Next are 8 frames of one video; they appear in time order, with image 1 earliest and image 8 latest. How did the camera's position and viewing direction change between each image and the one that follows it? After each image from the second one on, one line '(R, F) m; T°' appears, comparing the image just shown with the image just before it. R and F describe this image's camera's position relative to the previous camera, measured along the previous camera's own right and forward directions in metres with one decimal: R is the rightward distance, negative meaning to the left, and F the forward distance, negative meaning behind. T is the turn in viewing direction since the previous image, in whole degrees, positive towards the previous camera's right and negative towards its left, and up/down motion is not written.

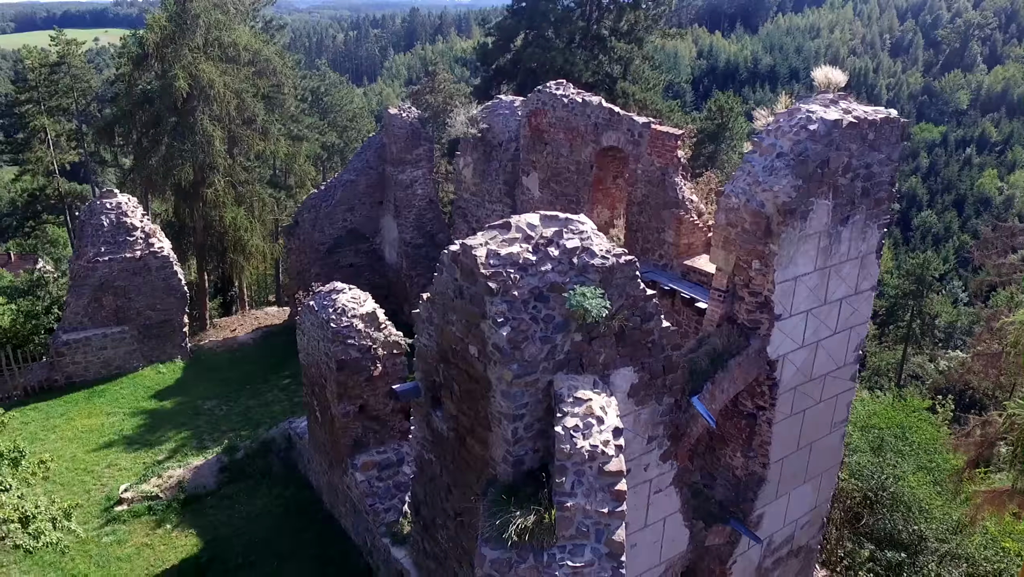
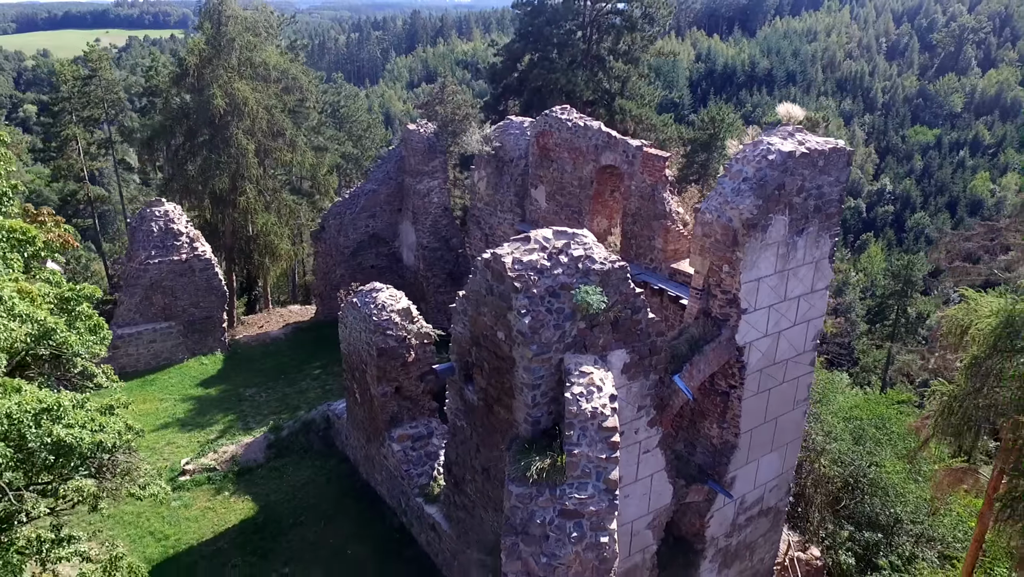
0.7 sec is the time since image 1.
(-0.1, -1.2) m; 0°
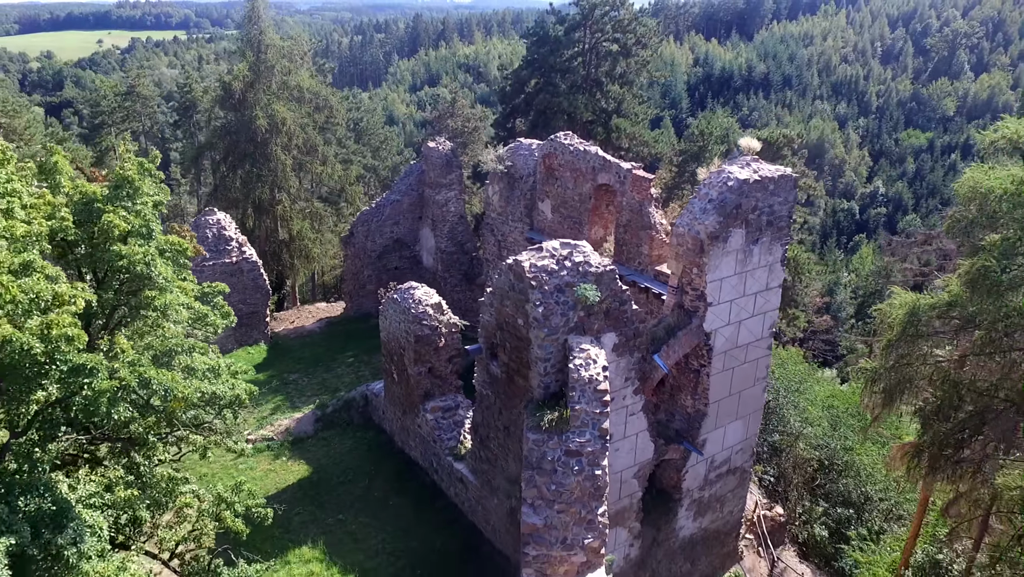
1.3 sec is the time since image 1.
(-0.2, -1.7) m; 0°
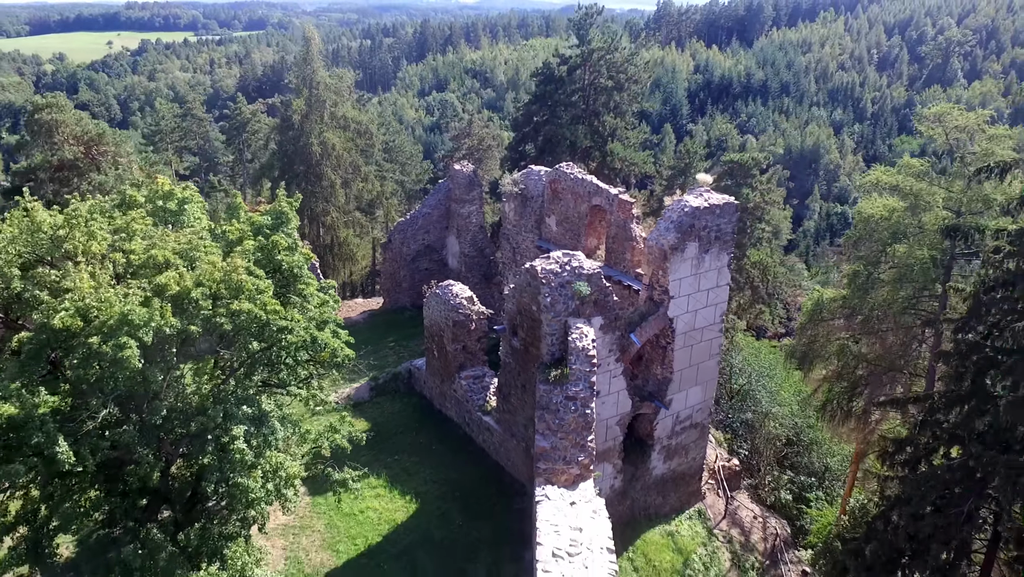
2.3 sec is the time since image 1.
(-0.2, -3.0) m; 0°
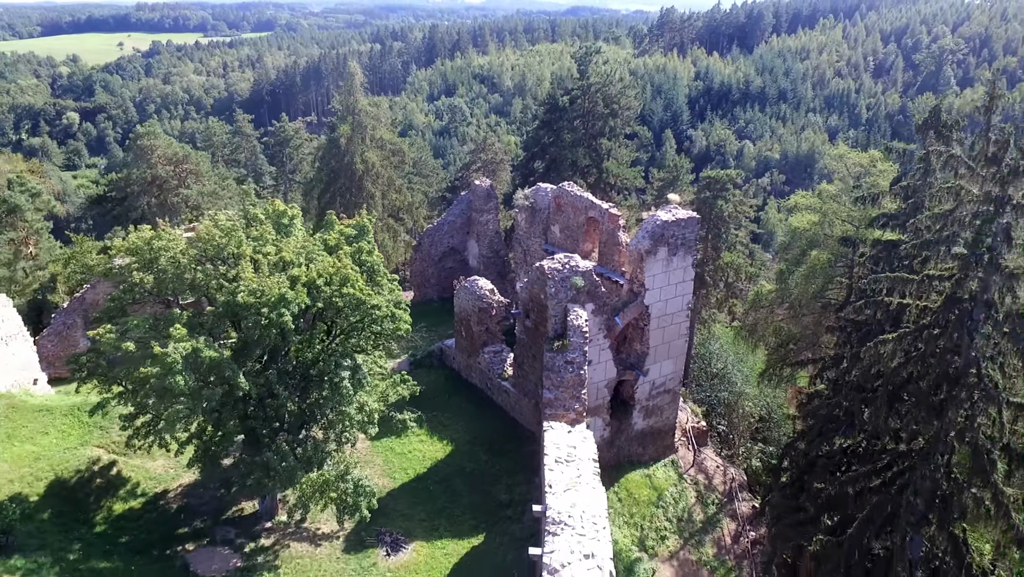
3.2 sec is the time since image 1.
(-0.2, -3.5) m; 0°
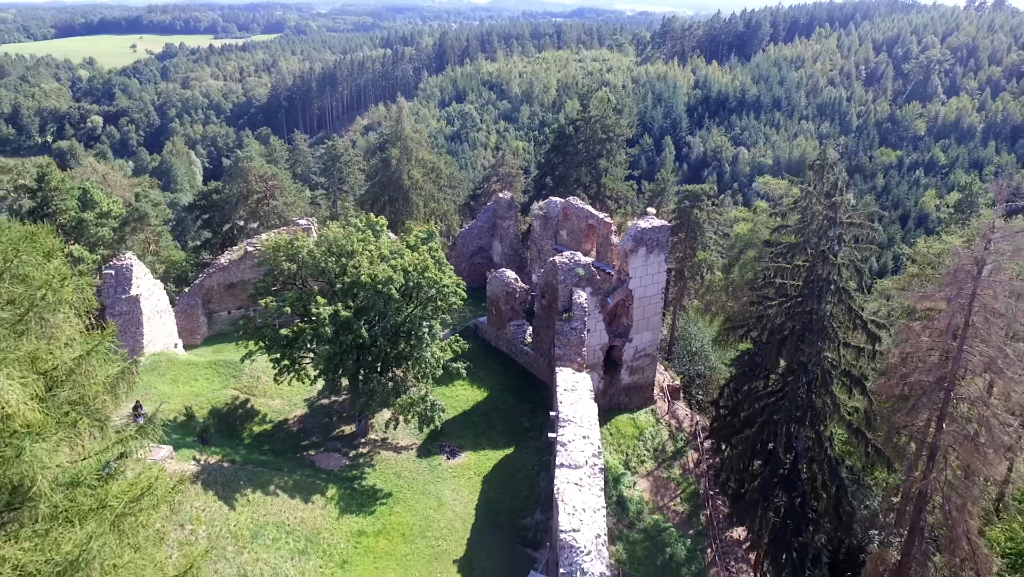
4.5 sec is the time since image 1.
(-0.4, -5.3) m; 0°
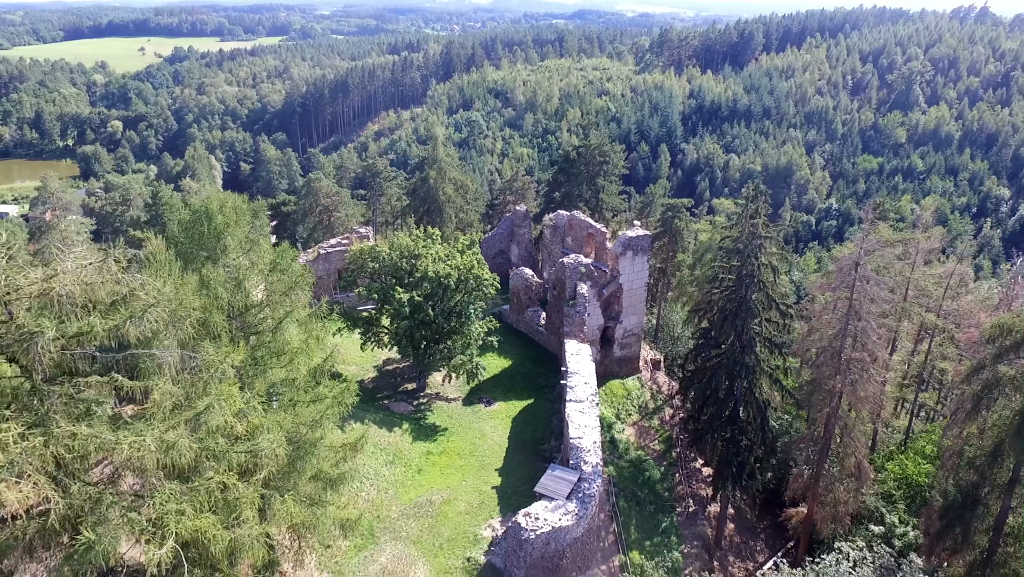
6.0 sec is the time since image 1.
(-0.6, -6.2) m; 0°
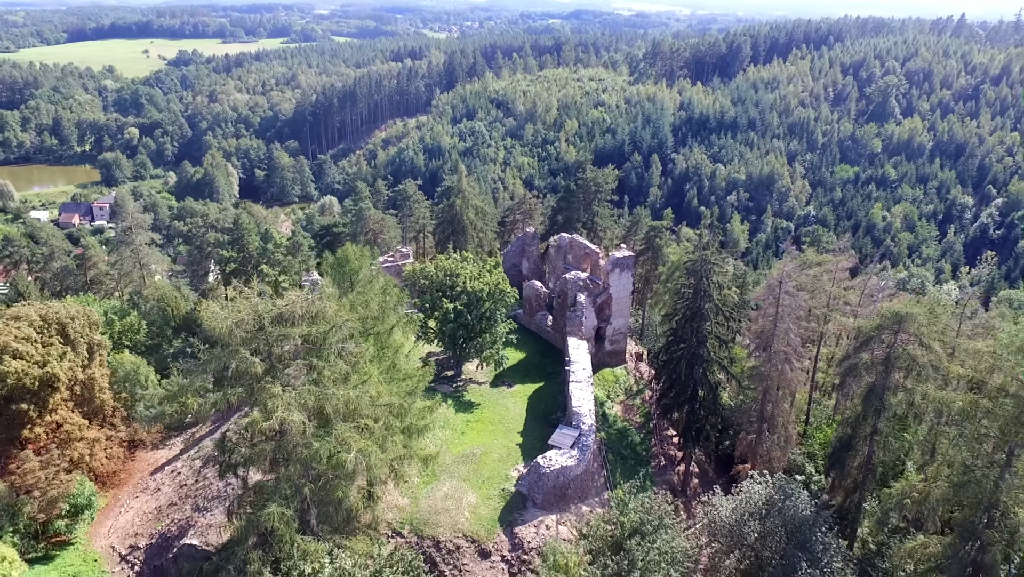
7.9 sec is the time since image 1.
(-0.8, -7.4) m; 0°
